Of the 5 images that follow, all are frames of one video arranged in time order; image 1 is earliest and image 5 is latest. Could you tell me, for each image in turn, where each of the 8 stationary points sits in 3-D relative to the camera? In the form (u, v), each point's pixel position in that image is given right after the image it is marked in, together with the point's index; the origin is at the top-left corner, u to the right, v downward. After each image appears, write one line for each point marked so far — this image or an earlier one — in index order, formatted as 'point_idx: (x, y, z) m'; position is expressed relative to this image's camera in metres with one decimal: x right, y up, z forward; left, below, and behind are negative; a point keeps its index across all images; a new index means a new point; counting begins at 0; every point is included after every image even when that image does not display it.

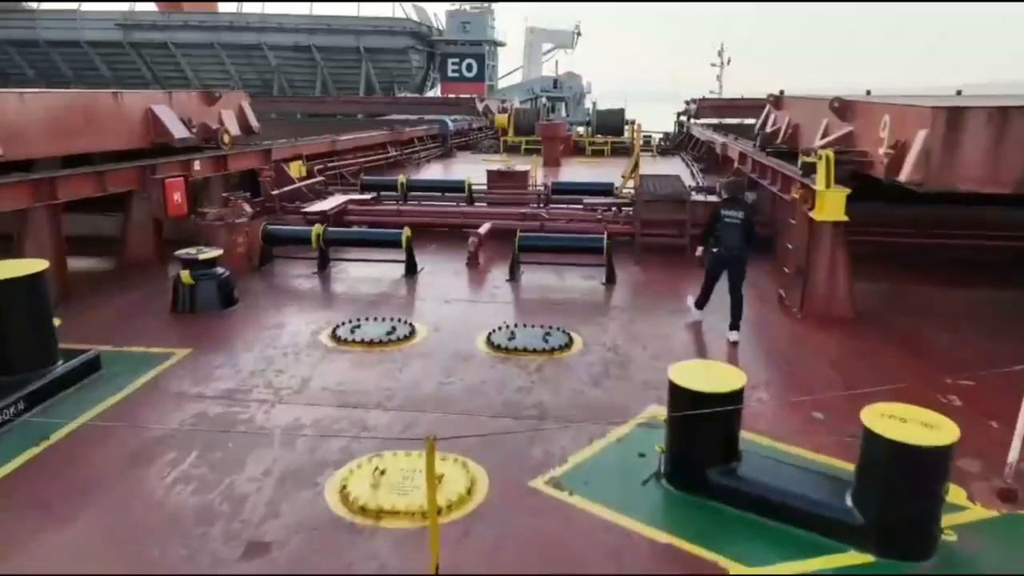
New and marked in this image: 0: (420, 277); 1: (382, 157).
0: (-0.8, +0.1, +6.3) m
1: (-2.0, +2.0, +11.5) m
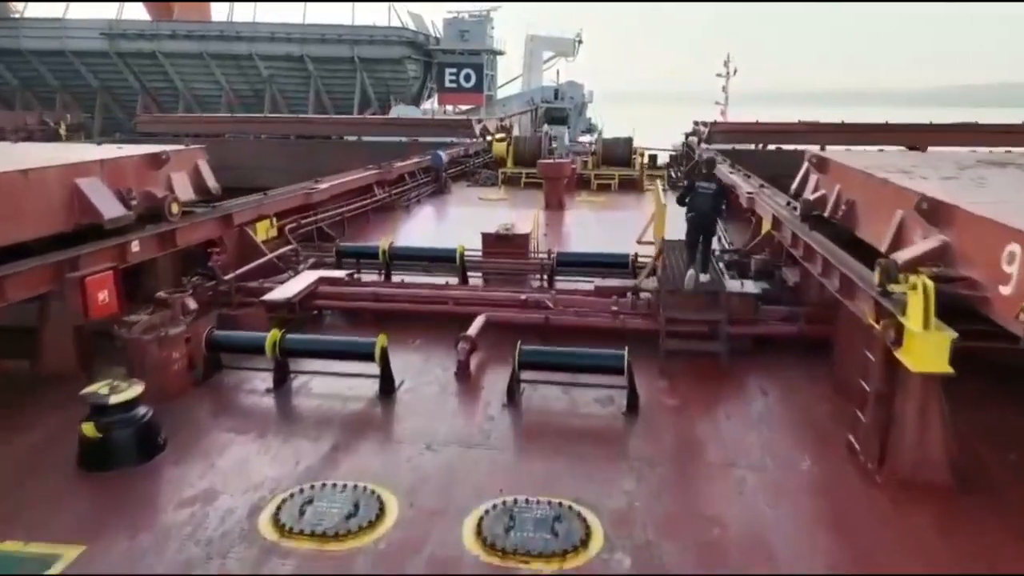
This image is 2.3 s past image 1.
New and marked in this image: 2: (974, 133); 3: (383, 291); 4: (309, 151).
0: (-0.8, -0.7, +5.1) m
1: (-2.0, +1.2, +10.4) m
2: (+9.0, +3.1, +14.7) m
3: (-1.1, 0.0, +6.5) m
4: (-4.5, +3.0, +16.8) m
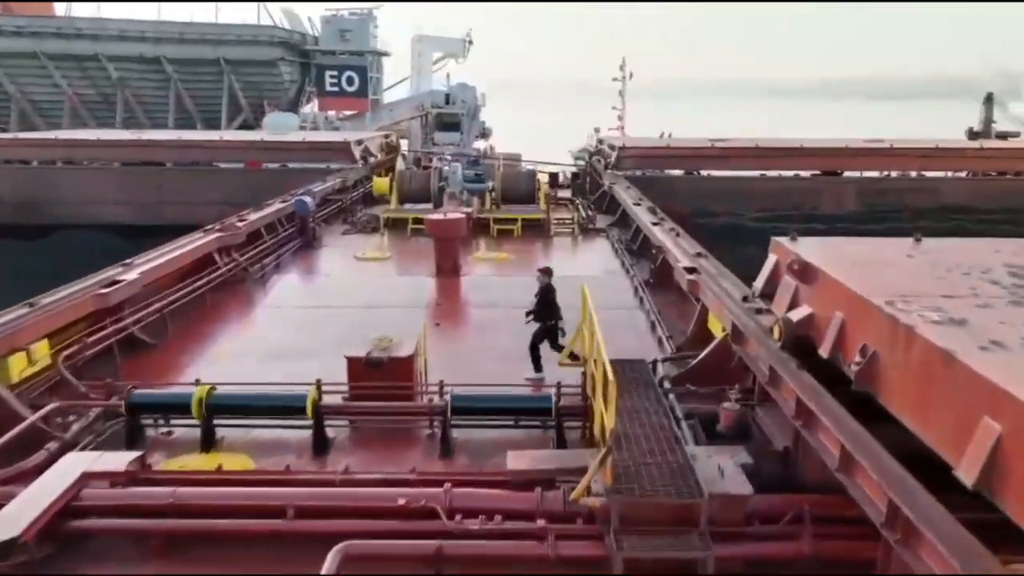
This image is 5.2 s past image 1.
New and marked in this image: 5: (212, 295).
0: (-1.3, -1.8, +3.0) m
1: (-3.3, +0.1, +8.0) m
2: (+7.0, +2.3, +13.7) m
3: (-1.8, -1.1, +4.2) m
4: (-6.7, +1.9, +13.9) m
5: (-3.3, -0.1, +8.3) m
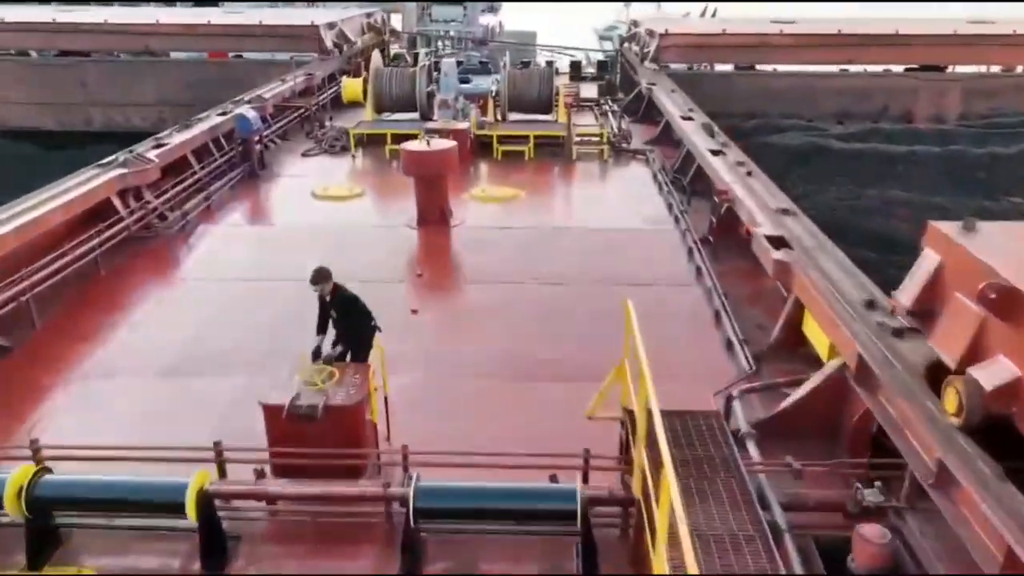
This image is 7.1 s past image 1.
0: (-1.4, -2.3, +1.3) m
1: (-3.2, +0.4, +6.0) m
2: (+7.3, +3.4, +10.9) m
3: (-1.8, -1.4, +2.4) m
4: (-6.4, +3.1, +11.7) m
5: (-3.2, +0.3, +6.3) m
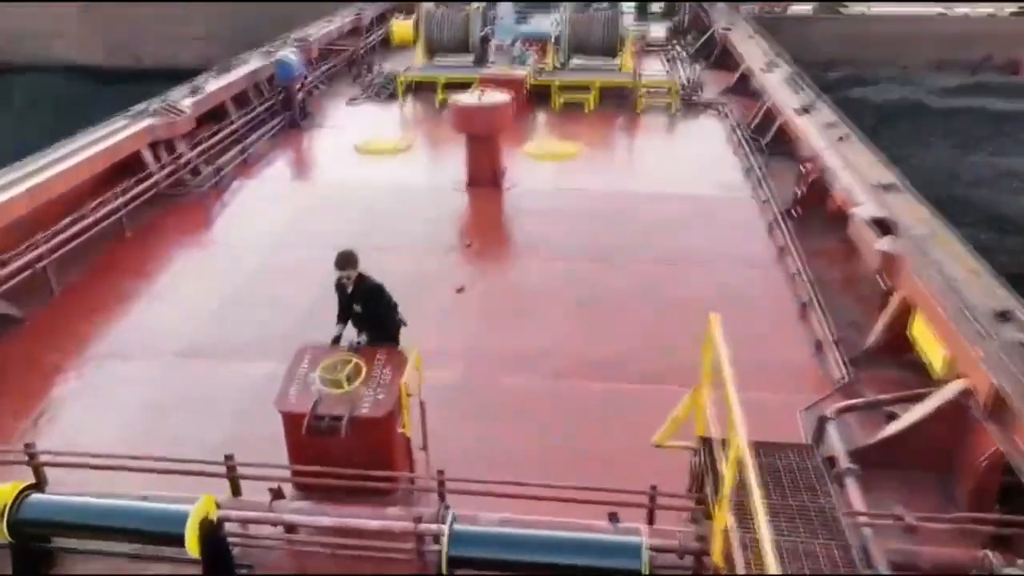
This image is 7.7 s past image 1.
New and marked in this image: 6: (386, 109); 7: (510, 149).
0: (-1.4, -2.5, +1.0) m
1: (-2.7, +0.7, +5.6) m
2: (+8.2, +3.7, +9.5) m
3: (-1.7, -1.5, +2.1) m
4: (-5.4, +3.9, +11.3) m
5: (-2.7, +0.6, +5.9) m
6: (-1.3, +2.0, +8.6) m
7: (+0.1, +1.4, +7.5) m
